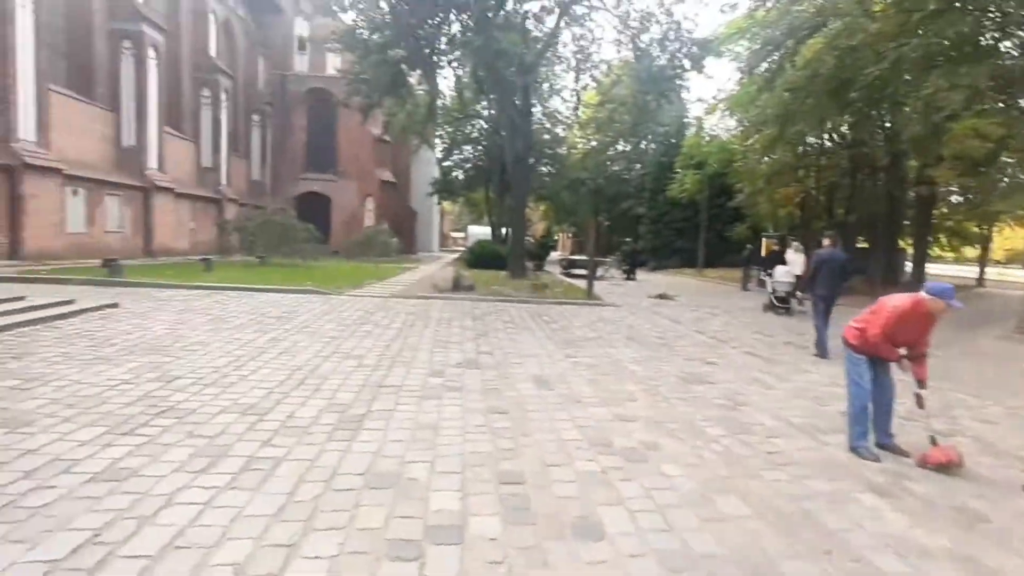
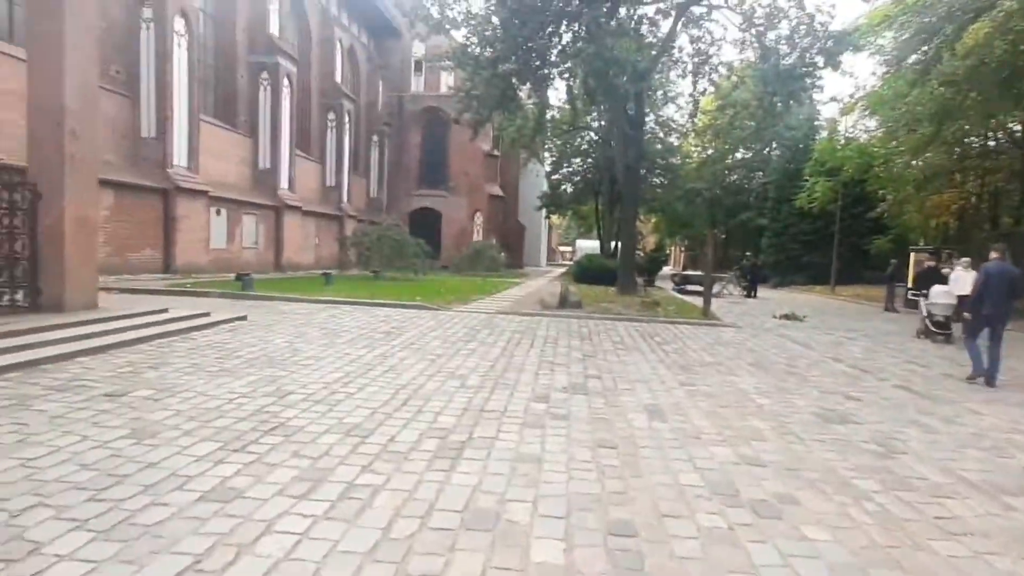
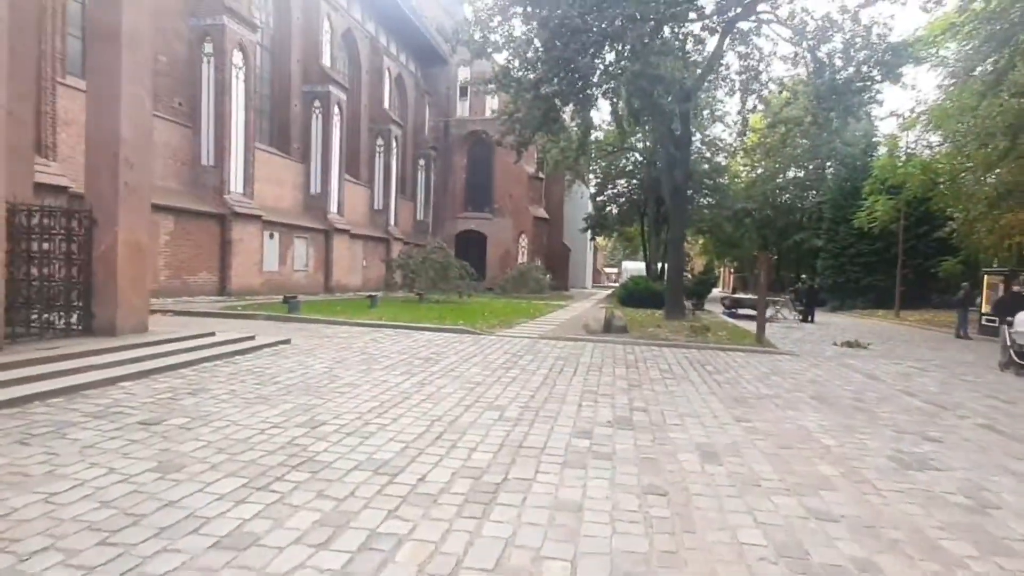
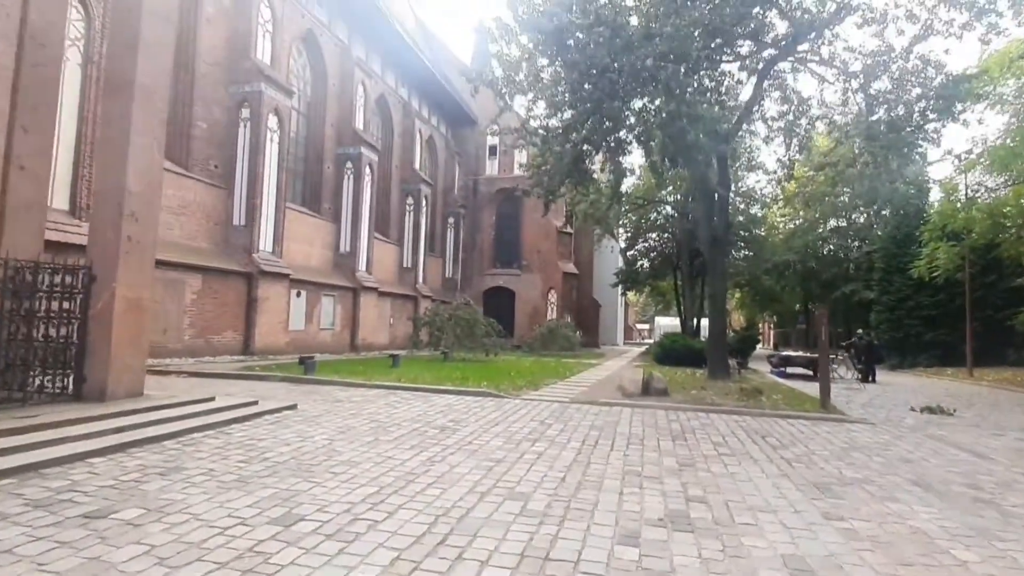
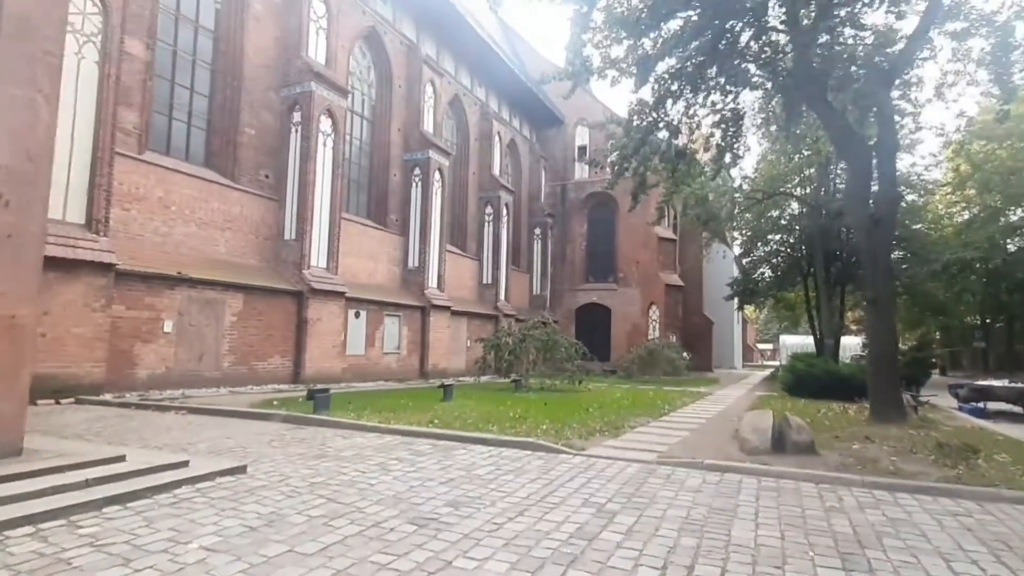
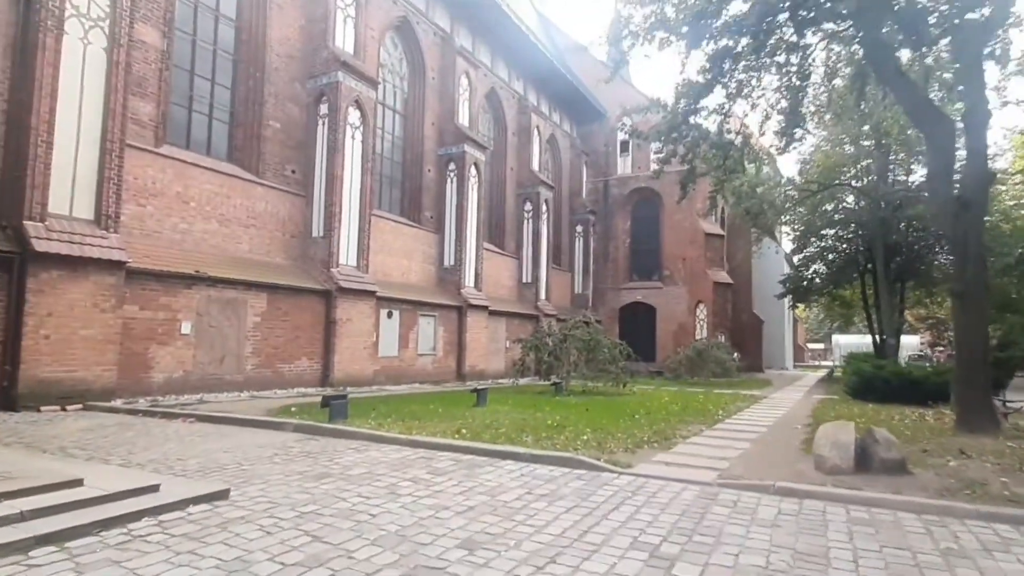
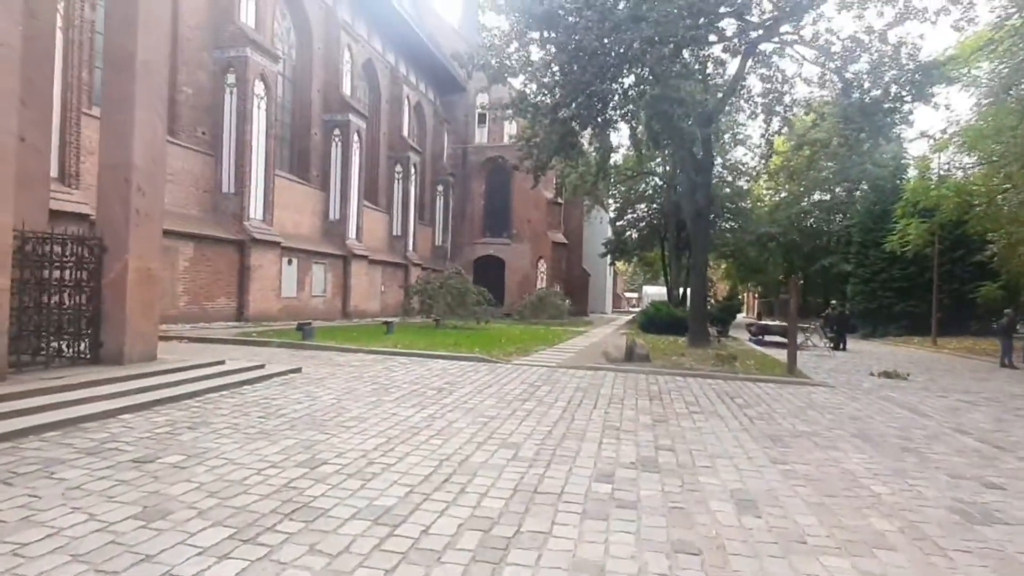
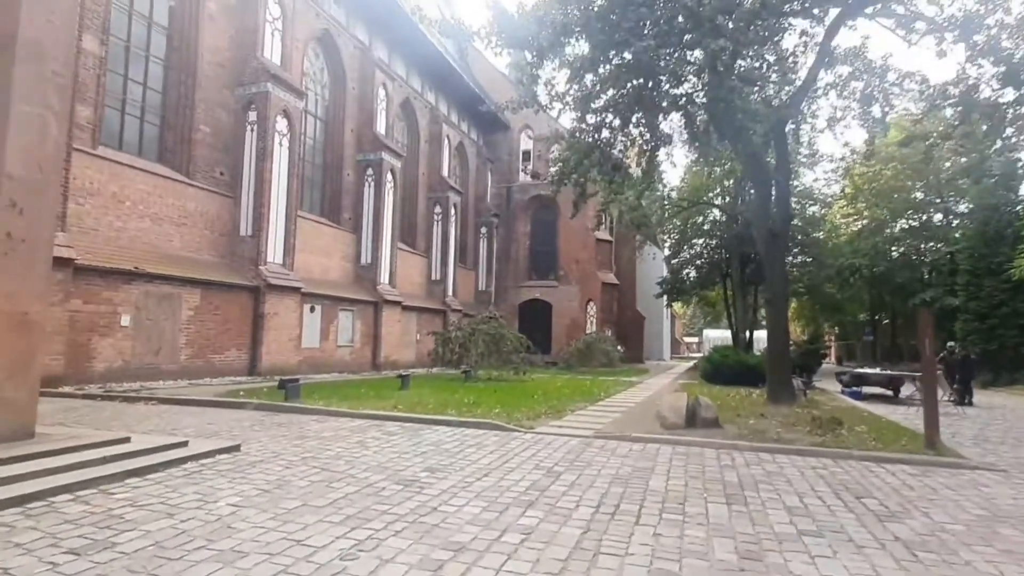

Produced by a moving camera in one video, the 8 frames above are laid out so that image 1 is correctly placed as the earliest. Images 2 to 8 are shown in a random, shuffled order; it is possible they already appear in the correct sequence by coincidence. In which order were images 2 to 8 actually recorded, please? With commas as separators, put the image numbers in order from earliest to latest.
2, 3, 7, 4, 8, 5, 6
